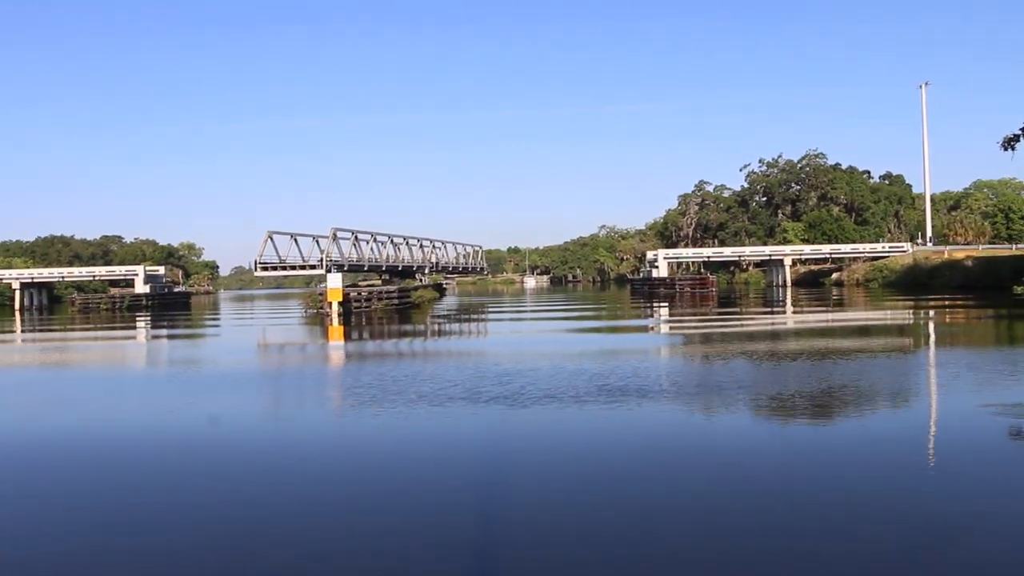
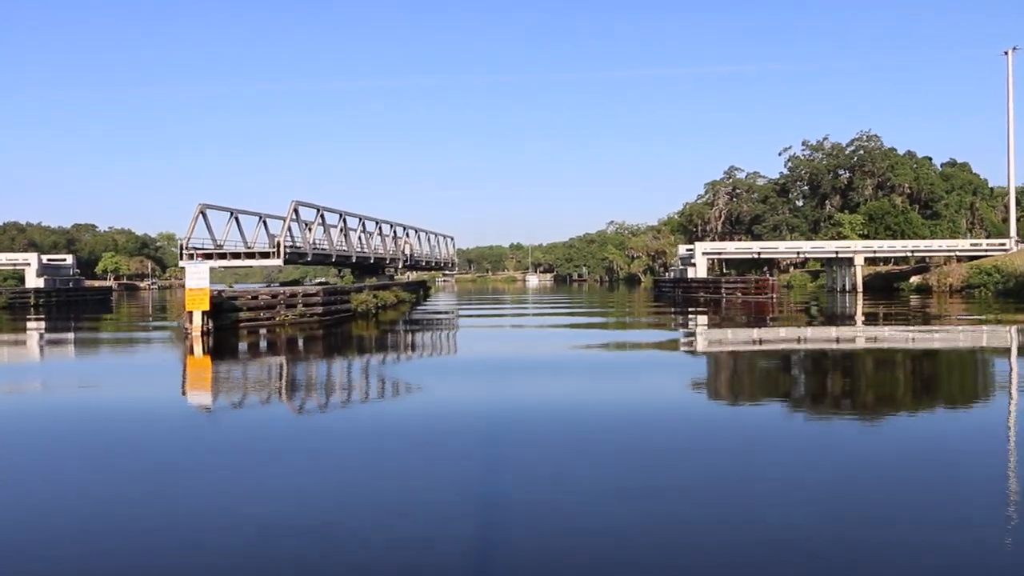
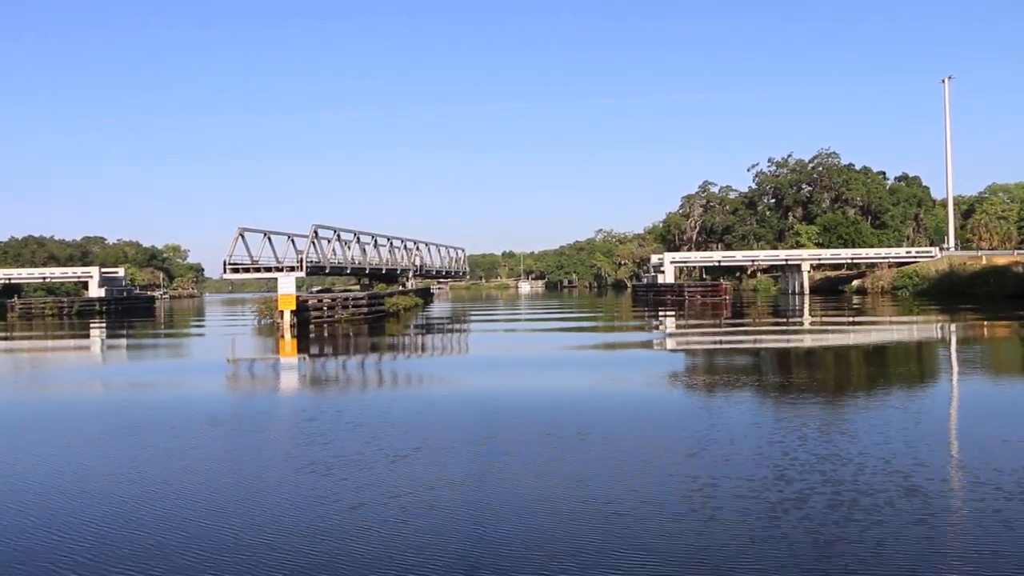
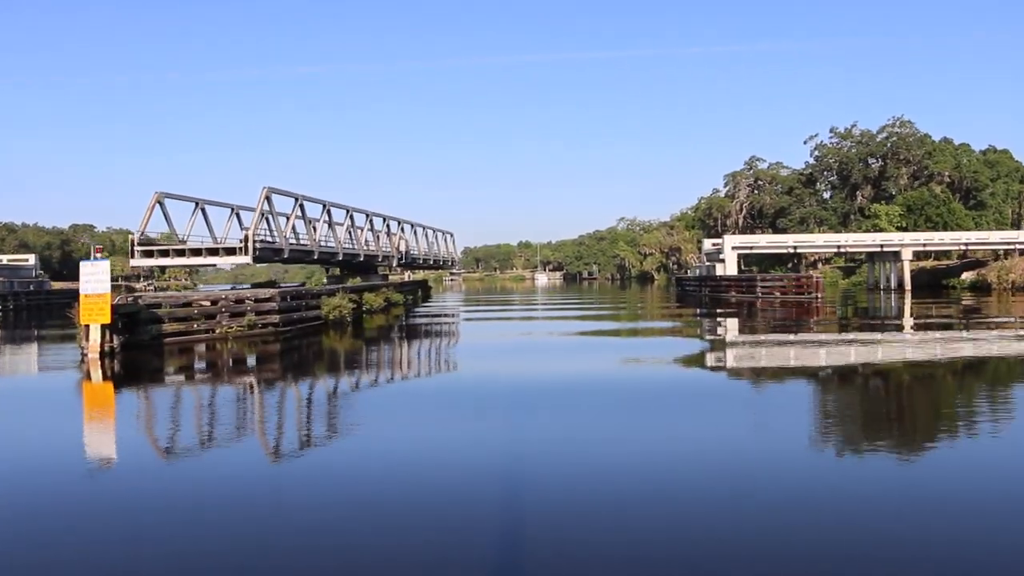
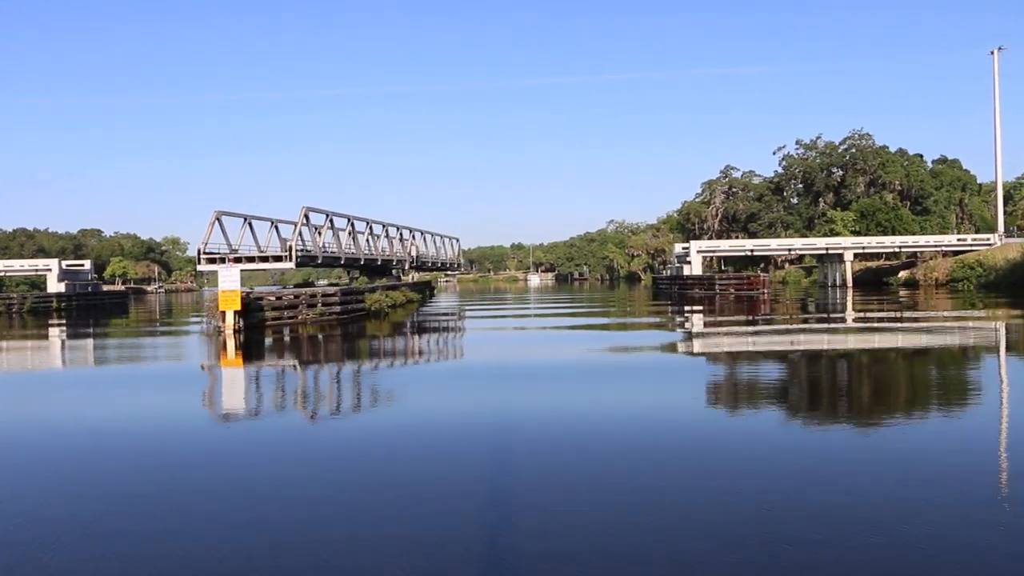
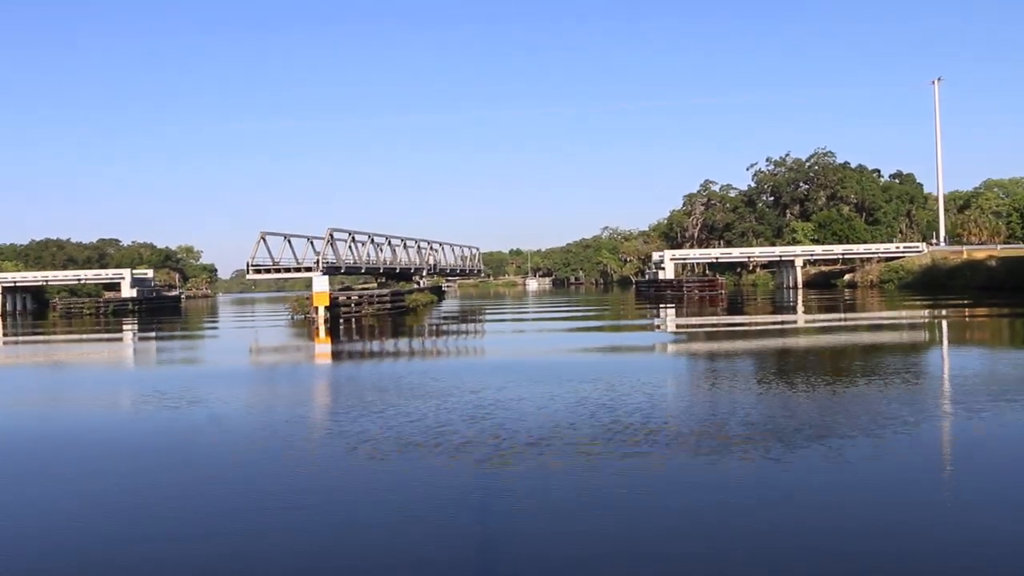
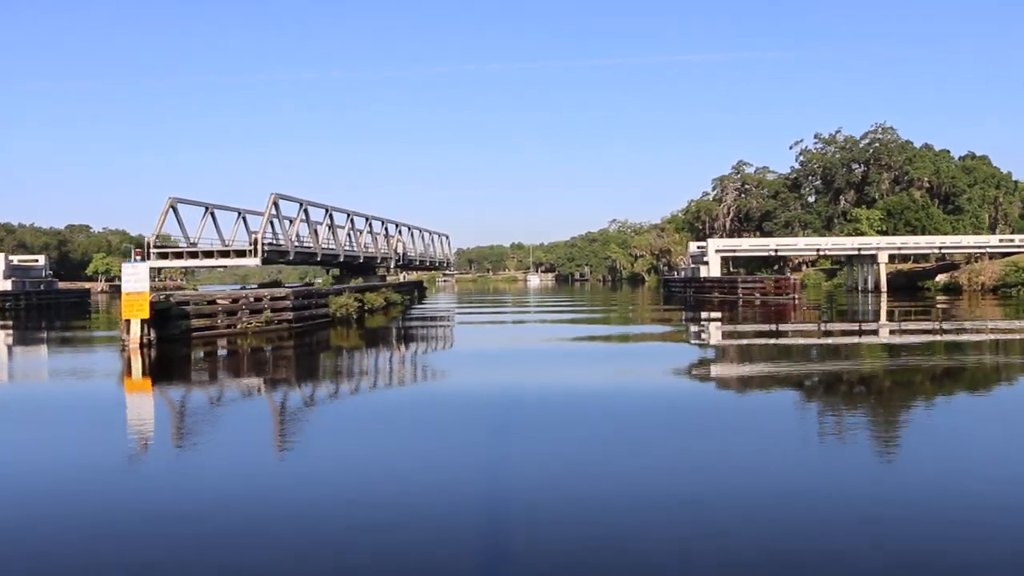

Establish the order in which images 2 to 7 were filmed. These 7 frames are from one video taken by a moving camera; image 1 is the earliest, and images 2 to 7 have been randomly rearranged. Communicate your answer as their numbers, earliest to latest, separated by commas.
6, 3, 5, 2, 7, 4
